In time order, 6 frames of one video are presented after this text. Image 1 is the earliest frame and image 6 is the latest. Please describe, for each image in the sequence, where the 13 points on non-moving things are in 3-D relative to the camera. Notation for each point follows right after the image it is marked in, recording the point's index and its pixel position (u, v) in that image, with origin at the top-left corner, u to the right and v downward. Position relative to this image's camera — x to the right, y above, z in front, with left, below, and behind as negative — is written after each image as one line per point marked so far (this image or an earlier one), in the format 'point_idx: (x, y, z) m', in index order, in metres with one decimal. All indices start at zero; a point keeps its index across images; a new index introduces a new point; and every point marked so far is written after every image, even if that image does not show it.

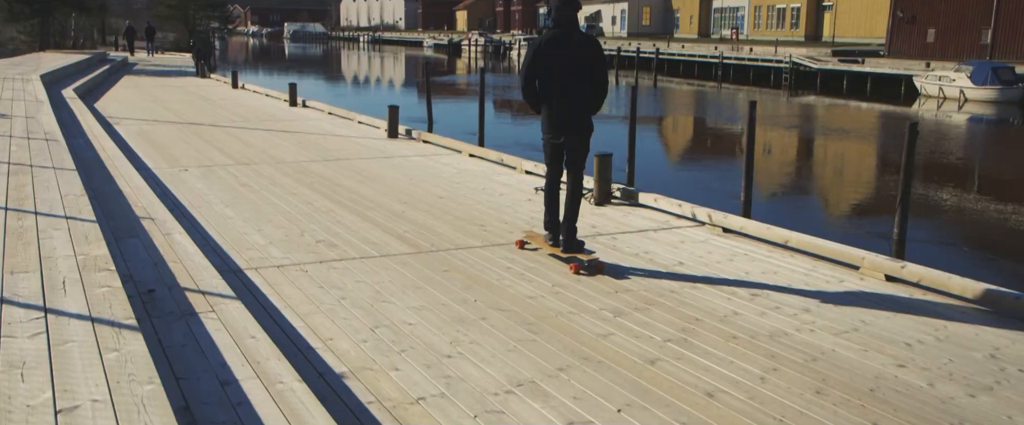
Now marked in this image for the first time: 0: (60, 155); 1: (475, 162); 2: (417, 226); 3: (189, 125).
0: (-3.5, +0.4, +7.4) m
1: (-0.4, +0.6, +10.4) m
2: (-0.7, -0.1, +7.0) m
3: (-4.9, +1.3, +14.2) m
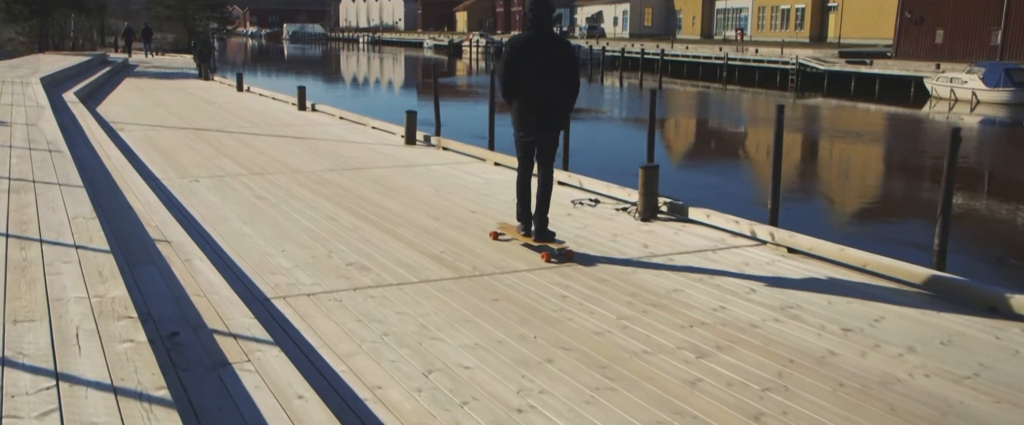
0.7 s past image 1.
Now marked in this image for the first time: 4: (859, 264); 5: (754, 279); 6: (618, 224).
0: (-3.2, +0.3, +6.8) m
1: (-0.1, +0.4, +9.9) m
2: (-0.4, -0.2, +6.4) m
3: (-4.6, +1.2, +13.7) m
4: (+2.1, -0.3, +5.8) m
5: (+1.4, -0.4, +5.6) m
6: (+0.8, -0.1, +7.2) m
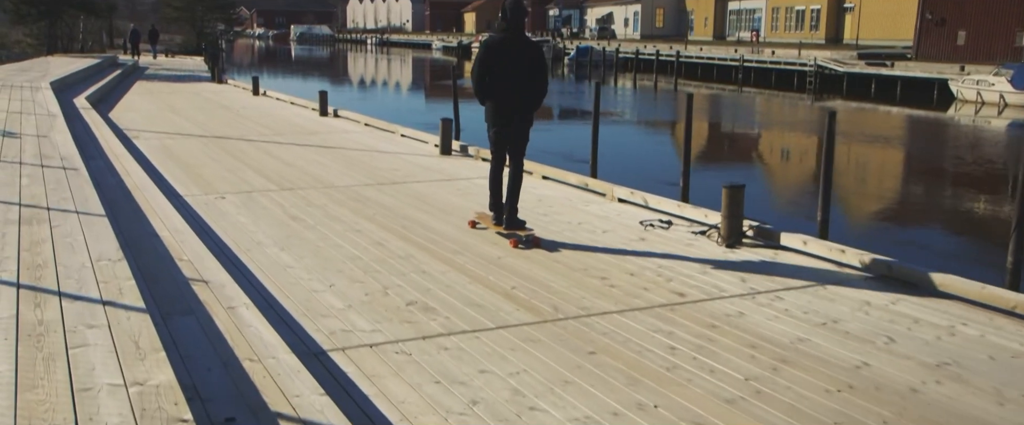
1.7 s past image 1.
0: (-2.7, +0.1, +6.0) m
1: (+0.4, +0.3, +9.1) m
2: (+0.1, -0.4, +5.6) m
3: (-4.1, +1.0, +12.9) m
4: (+2.6, -0.5, +5.0) m
5: (+1.9, -0.6, +4.8) m
6: (+1.3, -0.3, +6.5) m
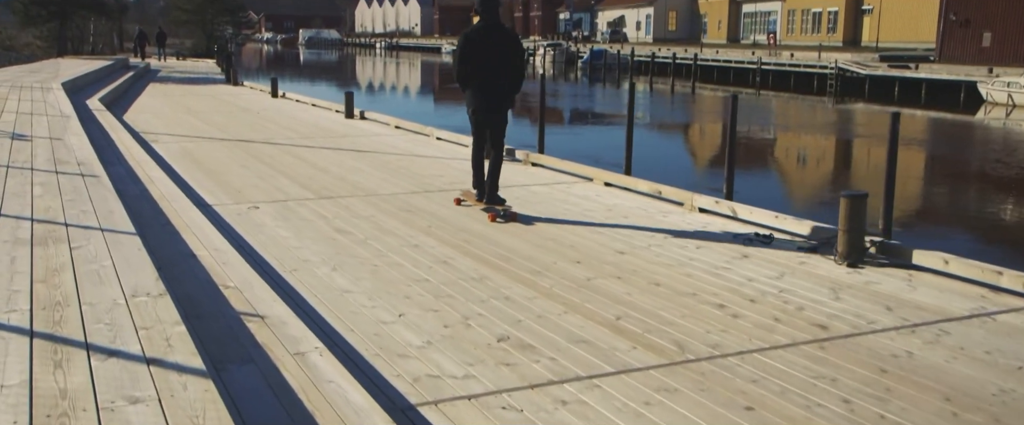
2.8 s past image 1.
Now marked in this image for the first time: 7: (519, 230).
0: (-2.2, 0.0, +5.2) m
1: (+0.9, +0.2, +8.2) m
2: (+0.6, -0.5, +4.7) m
3: (-3.5, +0.9, +12.1) m
4: (+3.1, -0.6, +4.1) m
5: (+2.4, -0.6, +3.9) m
6: (+1.8, -0.3, +5.6) m
7: (0.0, -0.1, +6.6) m
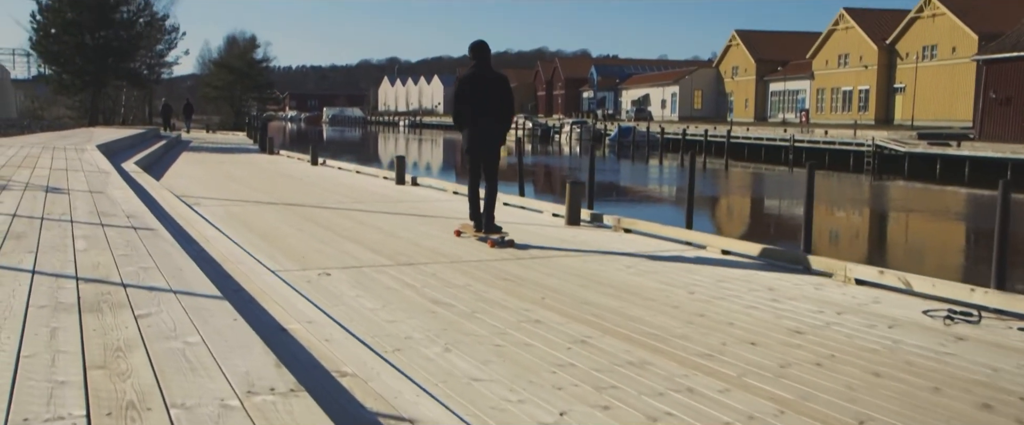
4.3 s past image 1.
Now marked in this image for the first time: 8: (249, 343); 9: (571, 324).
0: (-1.5, -0.2, +4.1) m
1: (+1.7, -0.4, +7.0) m
2: (+1.3, -0.7, +3.5) m
3: (-2.6, +0.1, +11.0) m
4: (+3.8, -0.8, +2.8) m
5: (+3.1, -0.8, +2.6) m
6: (+2.5, -0.7, +4.3) m
7: (+0.8, -0.5, +5.4) m
8: (-0.9, -0.4, +3.2) m
9: (+0.3, -0.6, +4.9) m
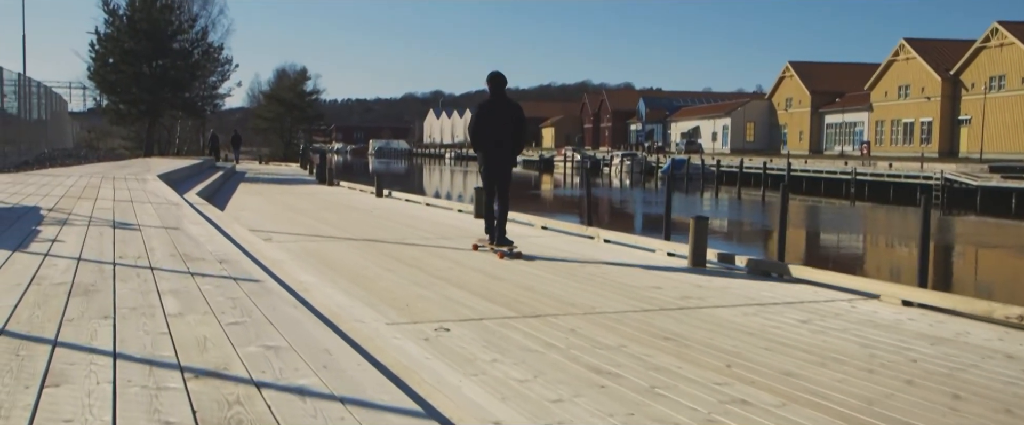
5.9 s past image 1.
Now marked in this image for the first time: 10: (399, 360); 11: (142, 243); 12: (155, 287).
0: (-0.7, -0.4, +3.0) m
1: (+2.6, -0.6, +5.8) m
2: (+2.0, -0.9, +2.3) m
3: (-1.5, -0.3, +10.0) m
4: (+4.5, -0.9, +1.5) m
5: (+3.8, -0.9, +1.3) m
6: (+3.3, -0.8, +3.0) m
7: (+1.6, -0.7, +4.2) m
8: (-0.2, -0.6, +2.1) m
9: (+1.1, -0.8, +3.7) m
10: (-0.4, -0.5, +3.8) m
11: (-2.2, -0.1, +5.5) m
12: (-1.5, -0.3, +4.0) m
